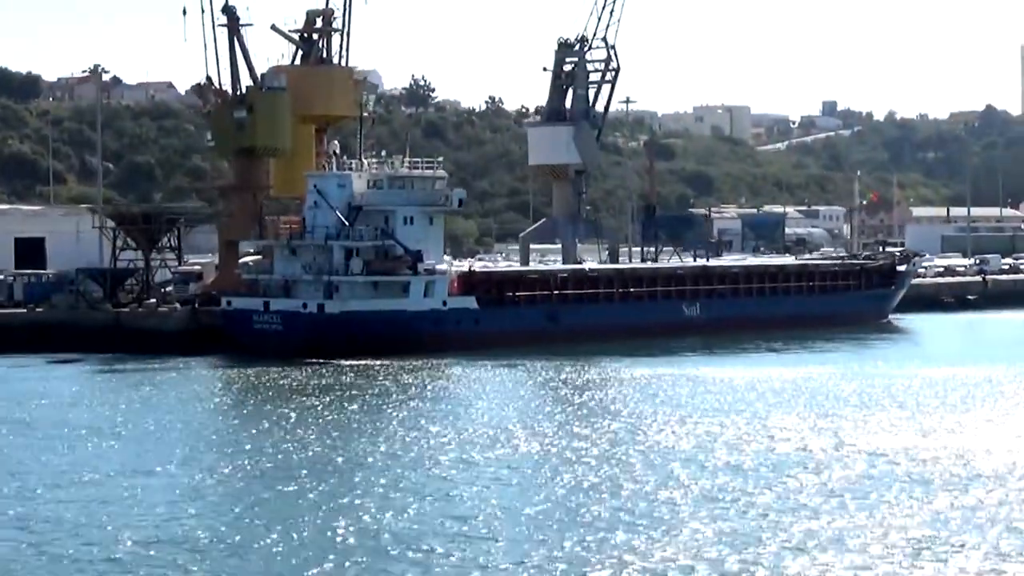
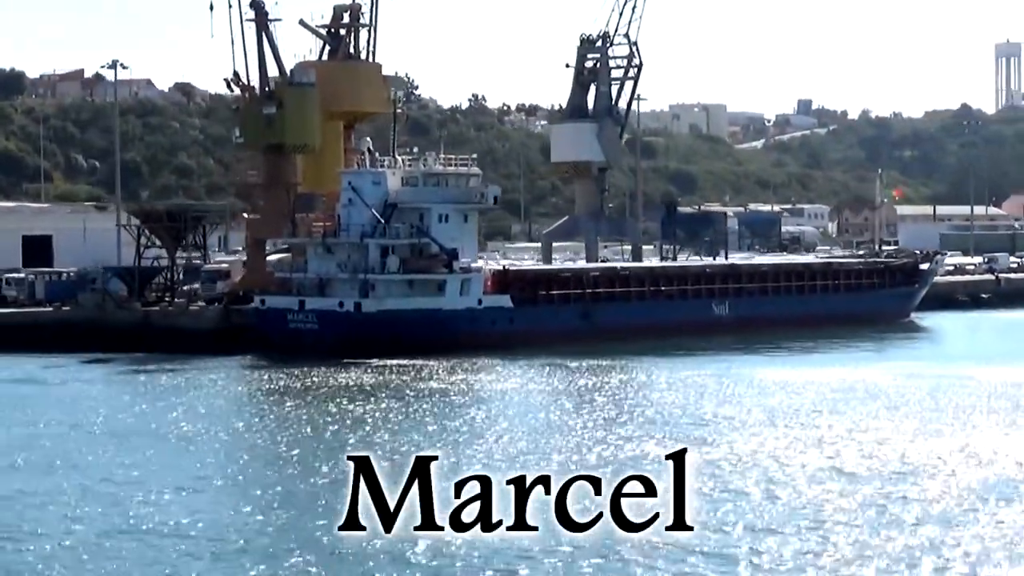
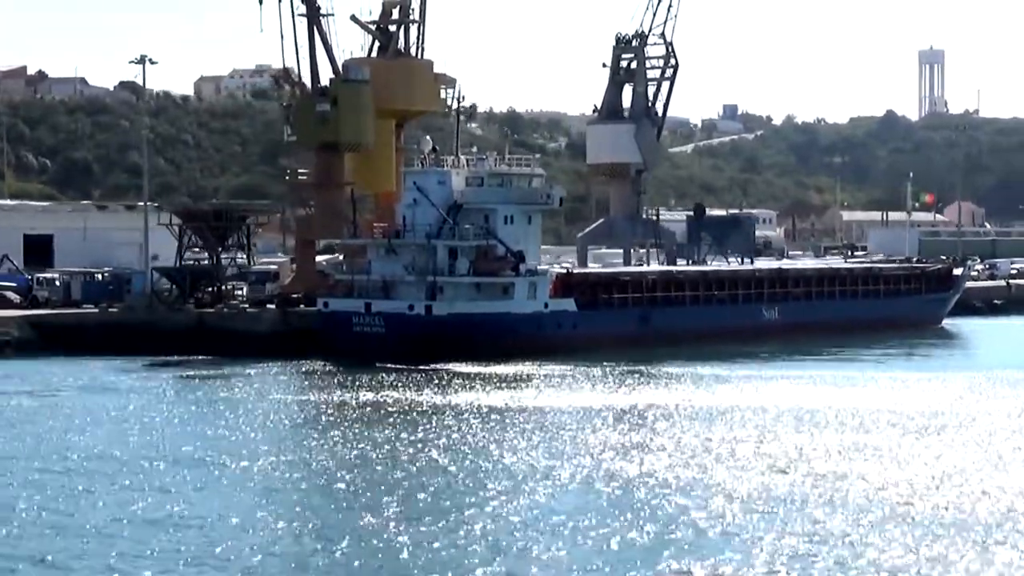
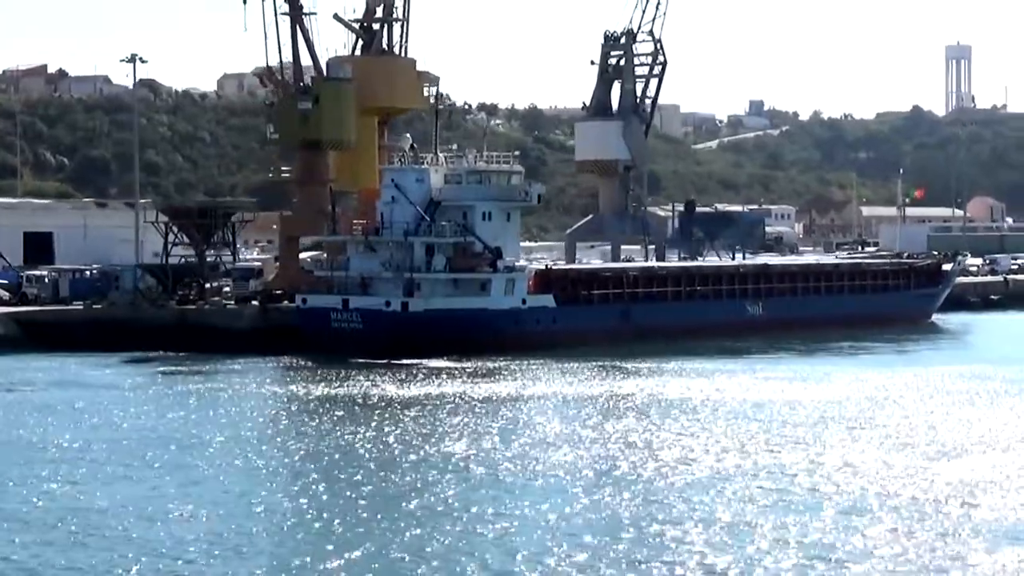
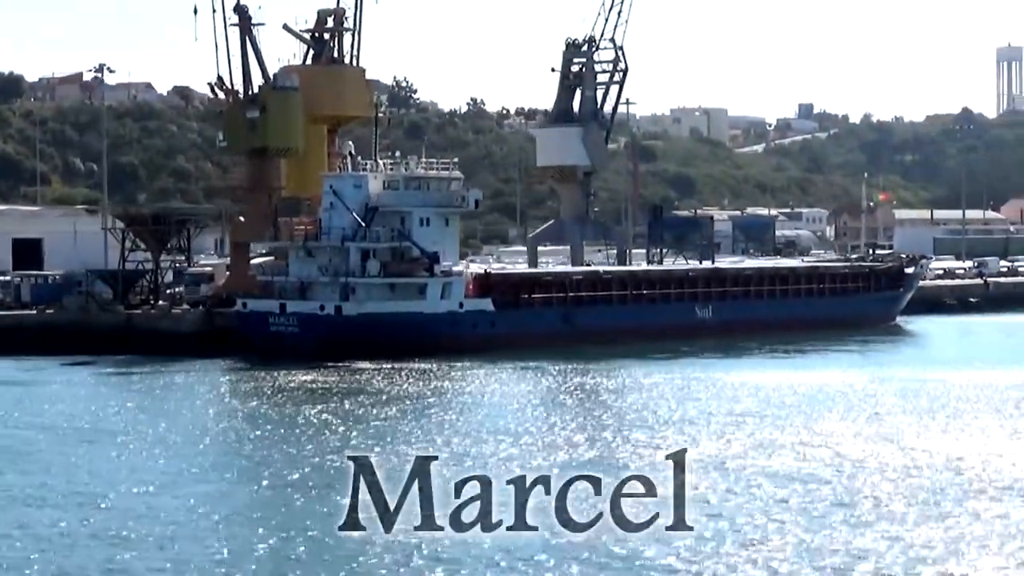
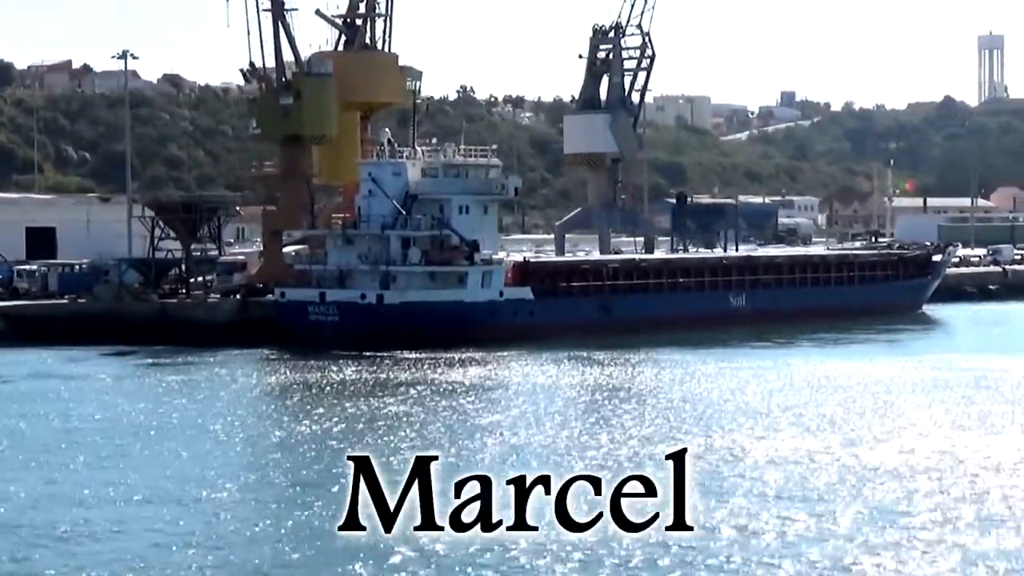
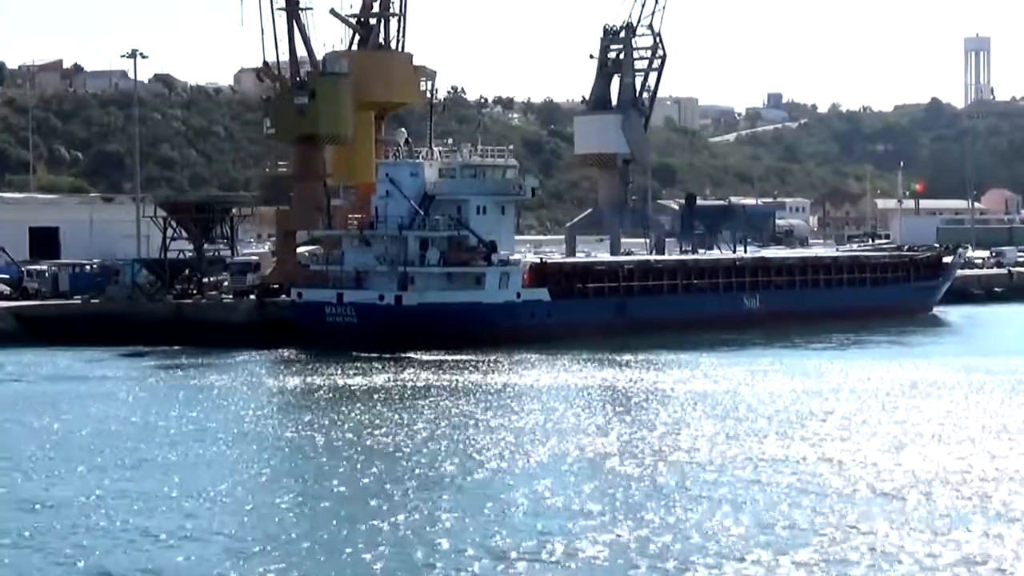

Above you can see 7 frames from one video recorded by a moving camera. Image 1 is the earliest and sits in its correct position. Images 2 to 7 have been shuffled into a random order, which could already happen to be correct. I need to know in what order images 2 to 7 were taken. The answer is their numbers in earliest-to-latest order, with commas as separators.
5, 2, 6, 7, 4, 3
